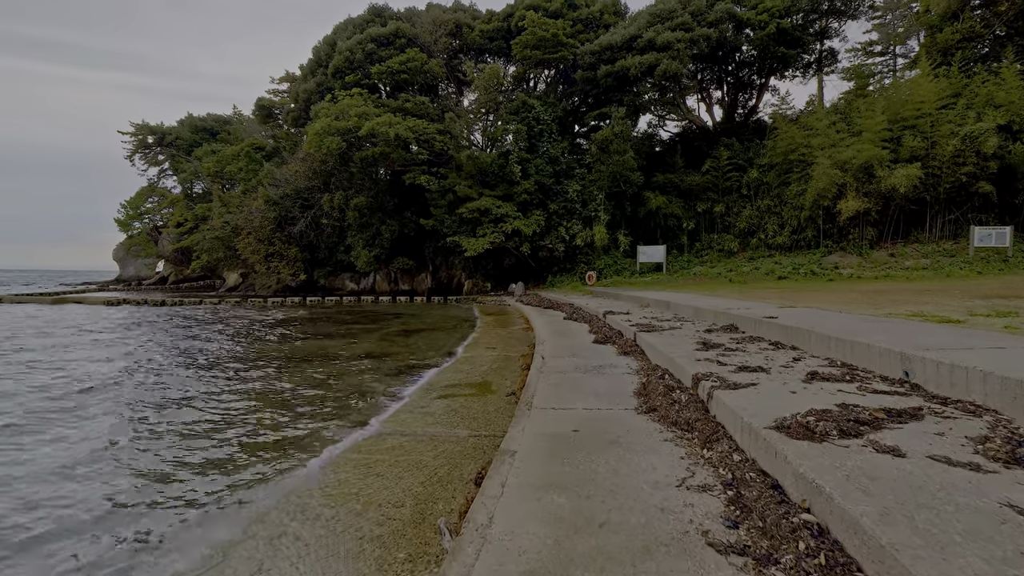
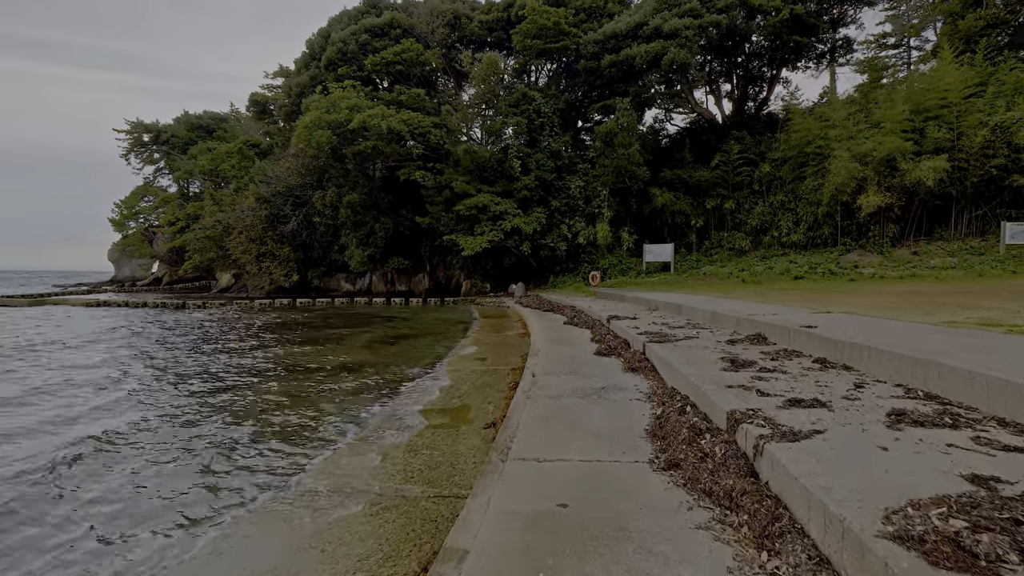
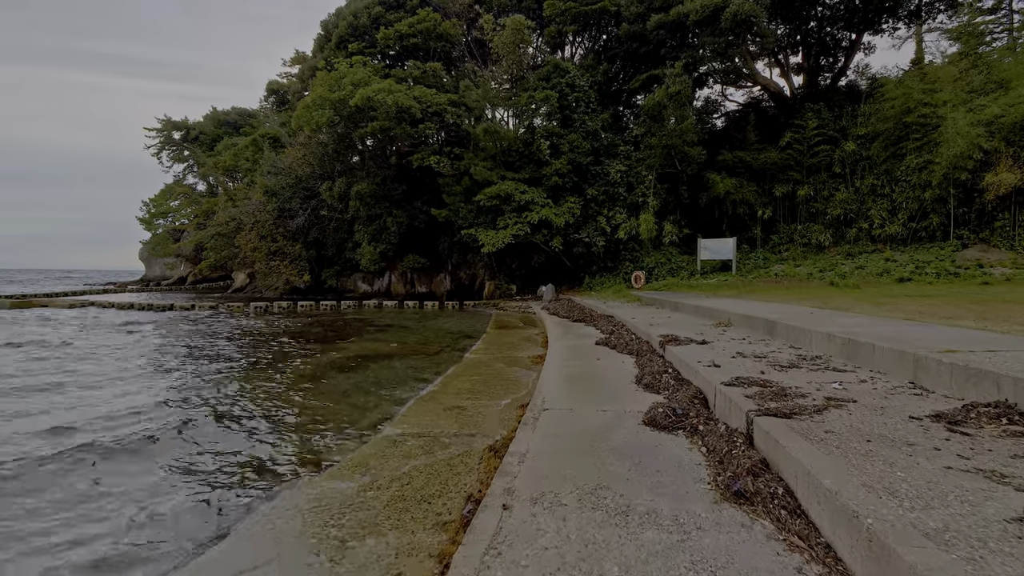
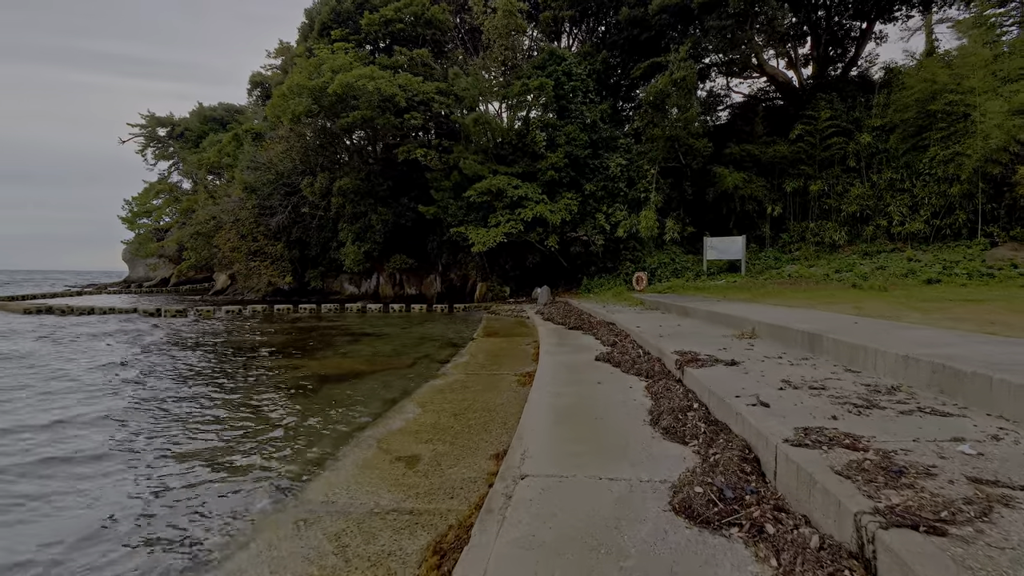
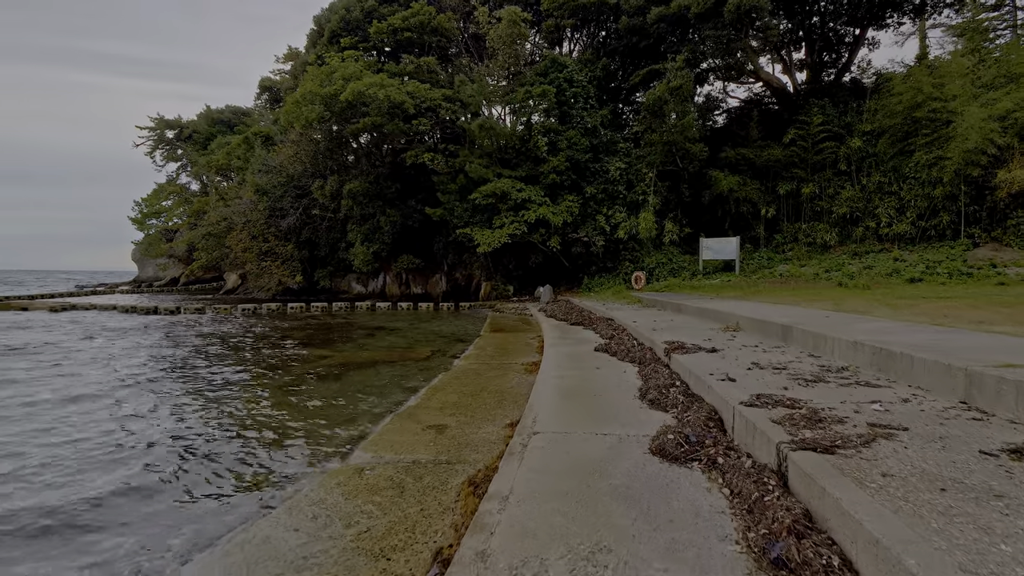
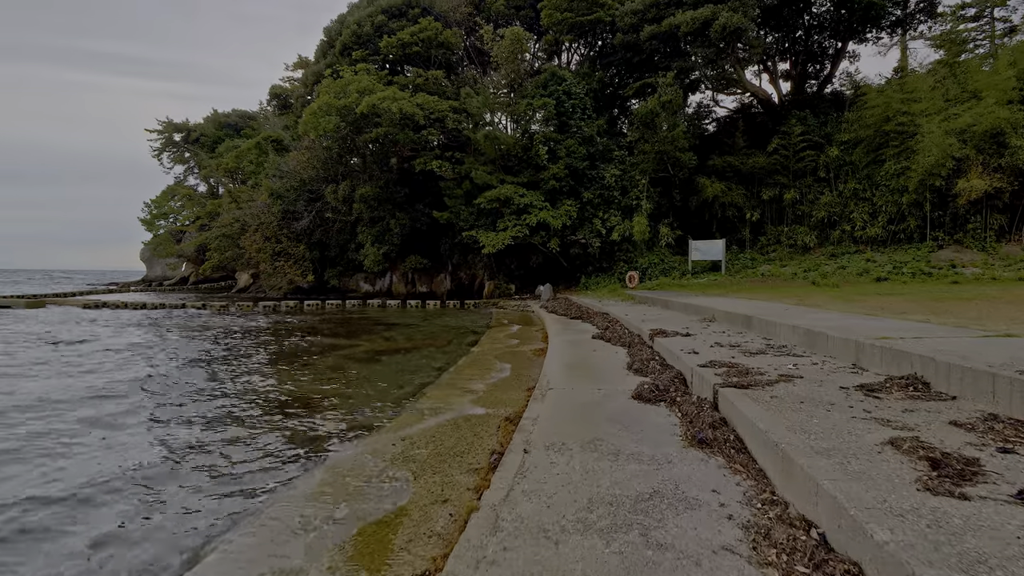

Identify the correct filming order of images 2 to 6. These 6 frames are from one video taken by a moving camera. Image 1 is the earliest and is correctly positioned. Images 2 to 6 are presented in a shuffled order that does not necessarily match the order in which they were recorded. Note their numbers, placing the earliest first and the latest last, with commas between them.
2, 6, 3, 5, 4
